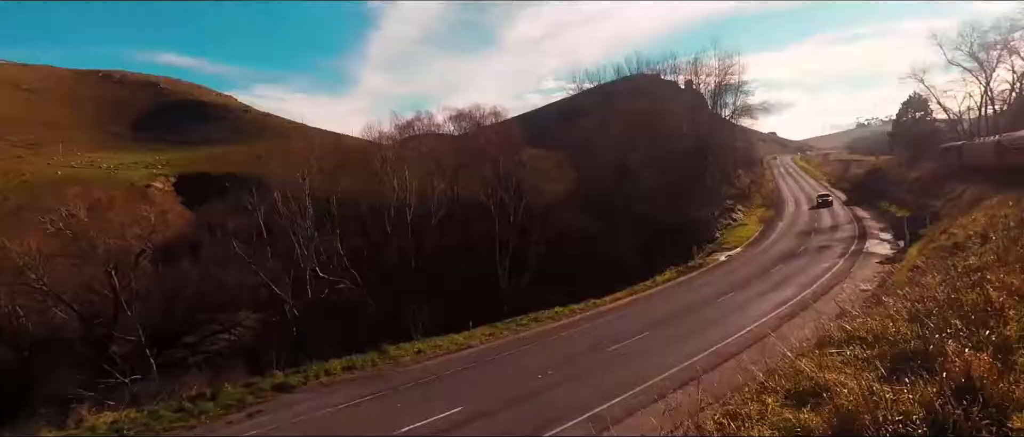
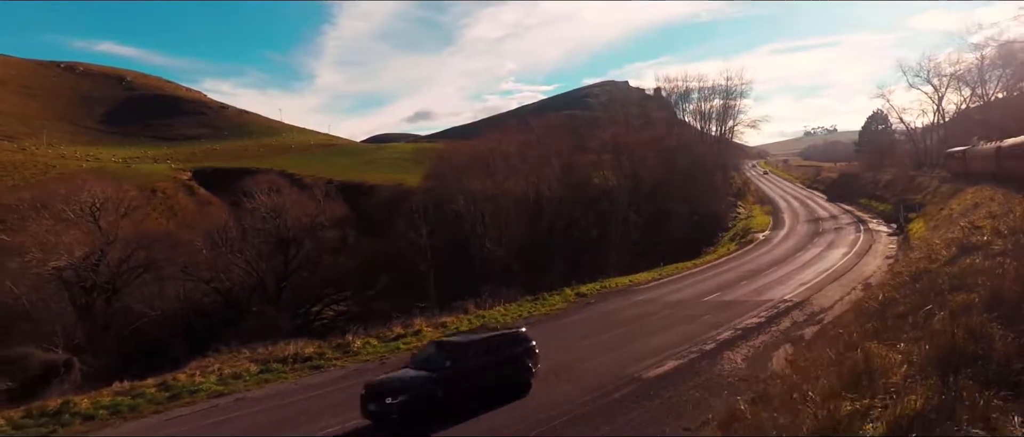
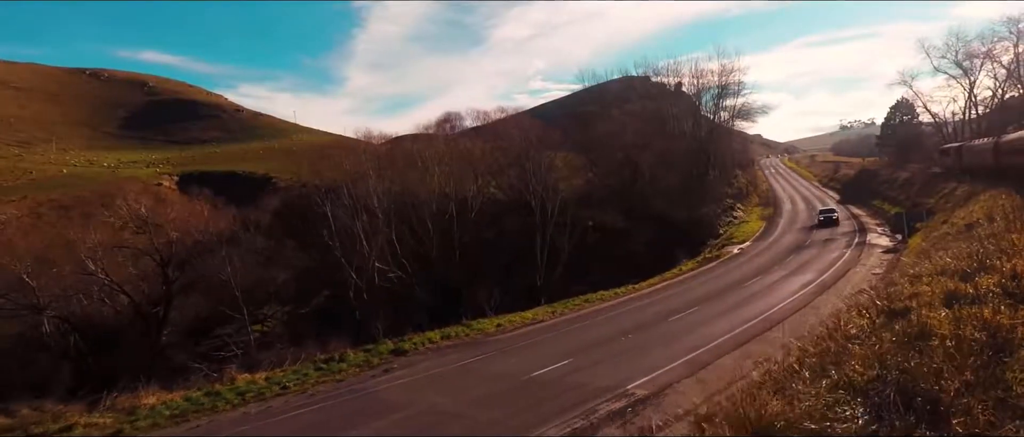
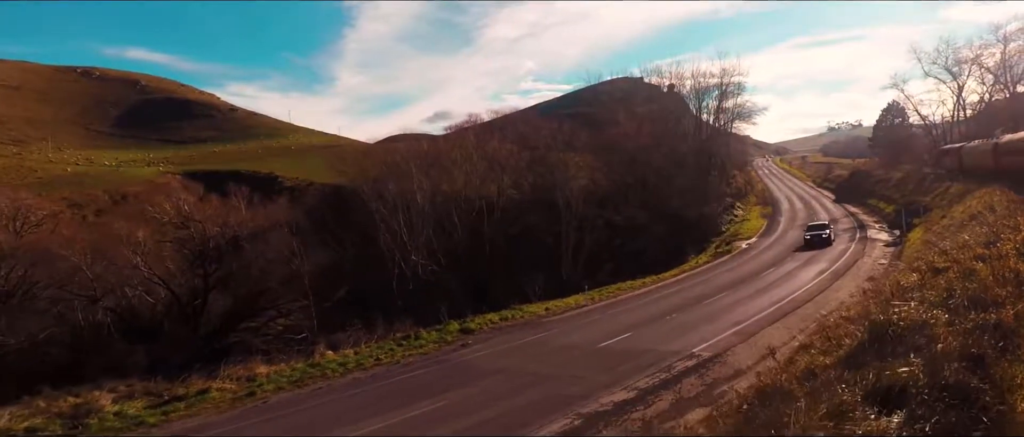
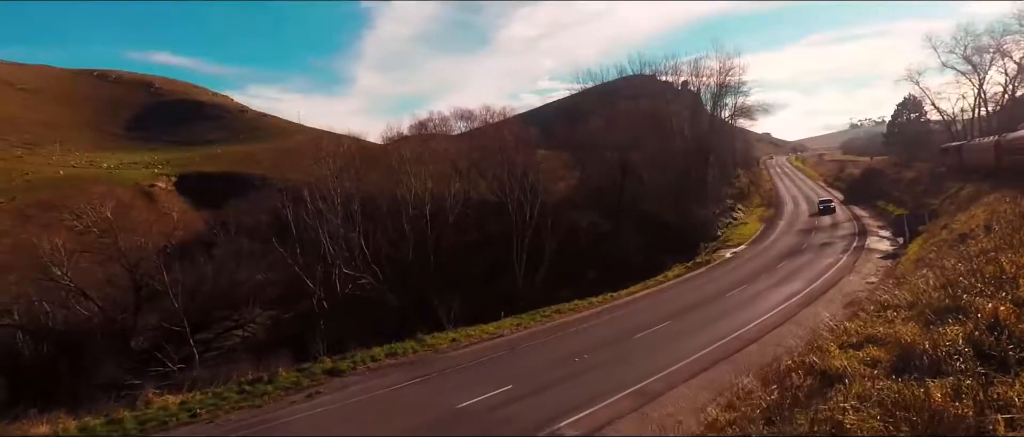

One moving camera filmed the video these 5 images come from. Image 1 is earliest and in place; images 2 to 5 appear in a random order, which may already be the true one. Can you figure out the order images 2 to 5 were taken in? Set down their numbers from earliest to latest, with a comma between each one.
5, 3, 4, 2
